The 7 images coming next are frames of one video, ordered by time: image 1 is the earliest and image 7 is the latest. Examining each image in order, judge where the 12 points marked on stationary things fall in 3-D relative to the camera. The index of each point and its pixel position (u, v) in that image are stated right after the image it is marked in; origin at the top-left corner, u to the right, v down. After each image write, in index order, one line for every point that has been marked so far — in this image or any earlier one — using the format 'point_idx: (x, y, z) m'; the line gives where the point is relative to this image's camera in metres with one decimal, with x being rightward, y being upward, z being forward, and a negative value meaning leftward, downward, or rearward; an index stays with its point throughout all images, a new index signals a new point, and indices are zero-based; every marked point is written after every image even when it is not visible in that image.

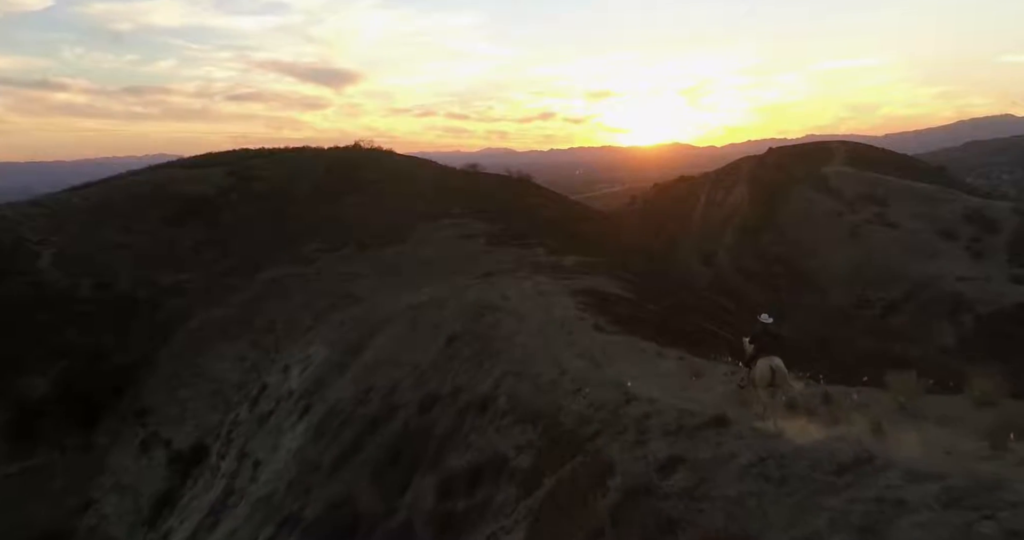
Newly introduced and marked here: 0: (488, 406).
0: (-0.4, -2.6, +12.5) m
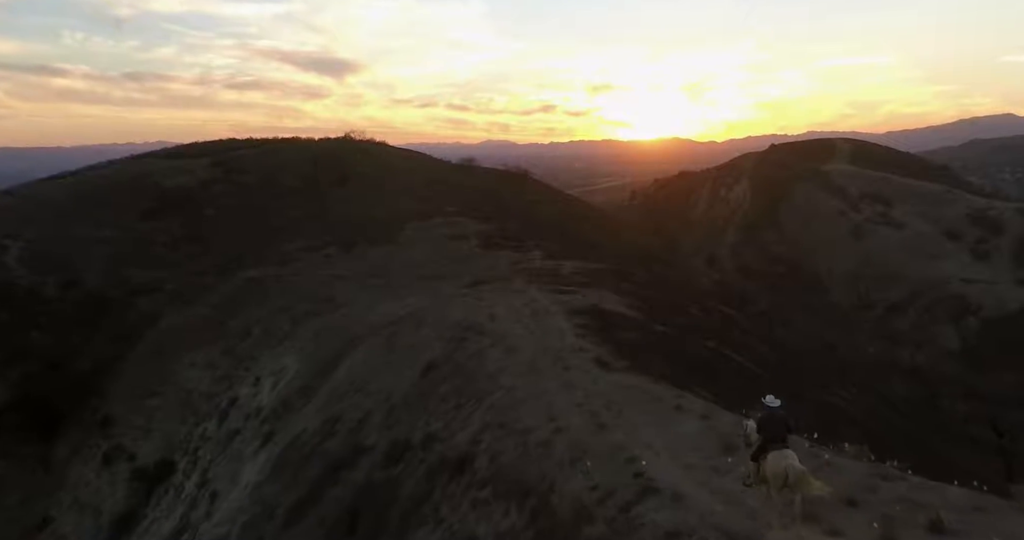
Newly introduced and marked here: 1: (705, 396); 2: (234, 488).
0: (-0.7, -3.0, +10.1) m
1: (+3.7, -2.4, +12.7) m
2: (-7.7, -6.0, +18.4) m
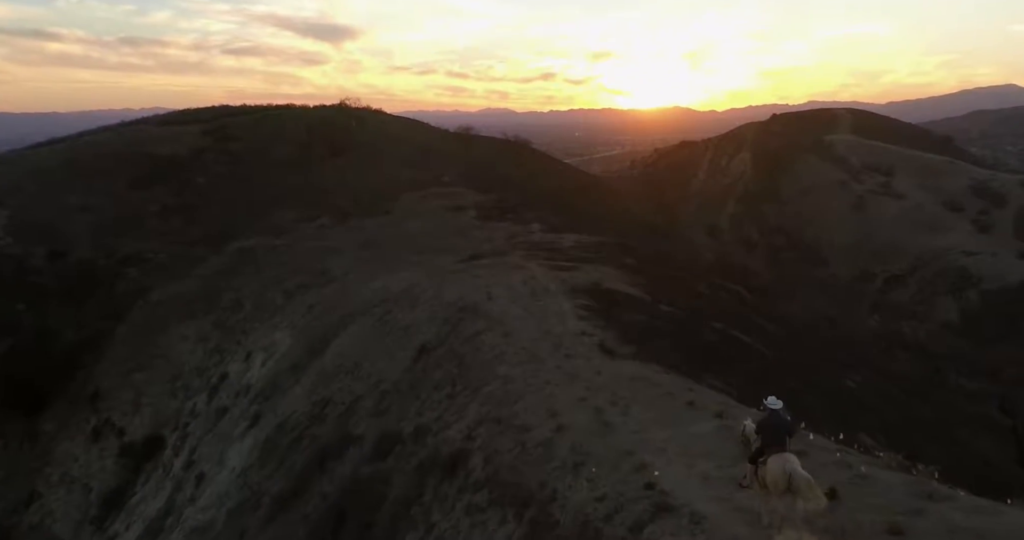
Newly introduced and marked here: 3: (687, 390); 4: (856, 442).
0: (-0.8, -2.8, +9.3) m
1: (+3.6, -2.1, +11.9) m
2: (-7.8, -5.3, +17.7) m
3: (+2.7, -1.9, +10.3) m
4: (+6.7, -3.3, +13.0) m
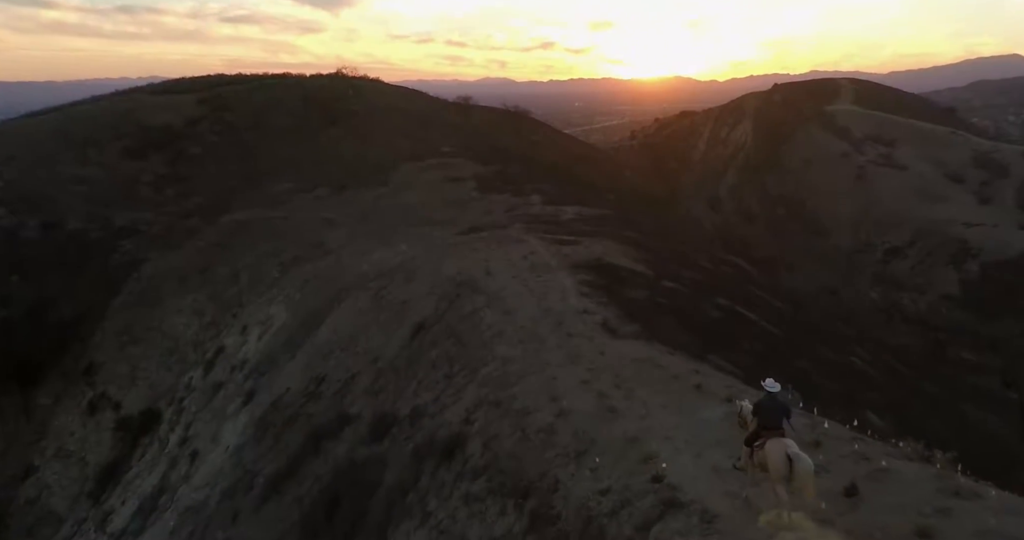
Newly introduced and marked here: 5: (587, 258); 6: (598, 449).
0: (-0.8, -2.5, +9.0) m
1: (+3.6, -1.7, +11.5) m
2: (-7.8, -4.6, +17.4) m
3: (+2.7, -1.5, +9.9) m
4: (+6.7, -2.9, +12.7) m
5: (+1.9, +0.3, +17.0) m
6: (+1.0, -2.0, +7.6) m
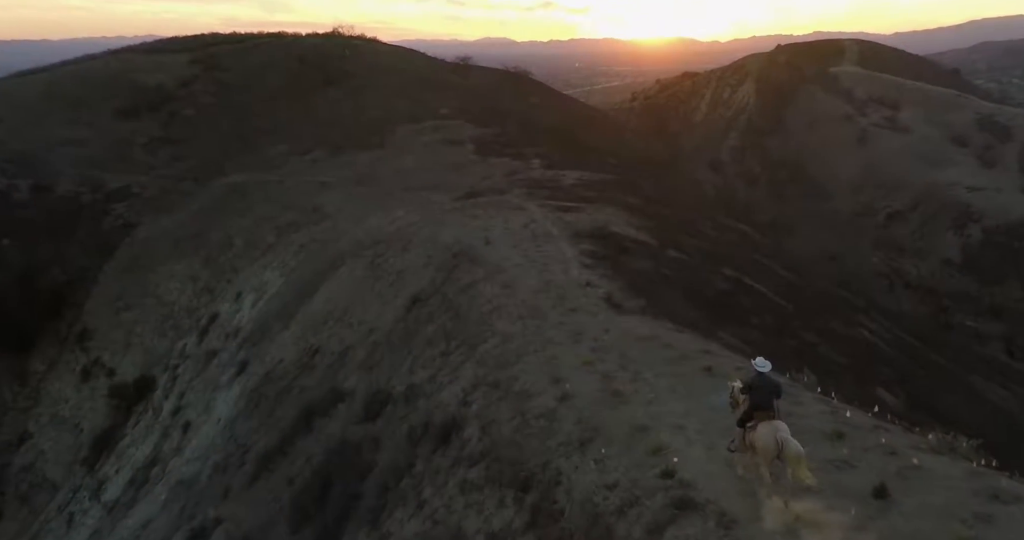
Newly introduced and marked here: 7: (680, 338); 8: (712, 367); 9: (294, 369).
0: (-0.8, -2.1, +8.5) m
1: (+3.6, -1.2, +11.0) m
2: (-7.8, -3.8, +17.1) m
3: (+2.7, -1.2, +9.4) m
4: (+6.7, -2.4, +12.3) m
5: (+1.9, +1.1, +16.4) m
6: (+1.0, -1.8, +7.1) m
7: (+2.5, -1.0, +9.9) m
8: (+2.6, -1.3, +8.8) m
9: (-5.0, -2.3, +15.2) m
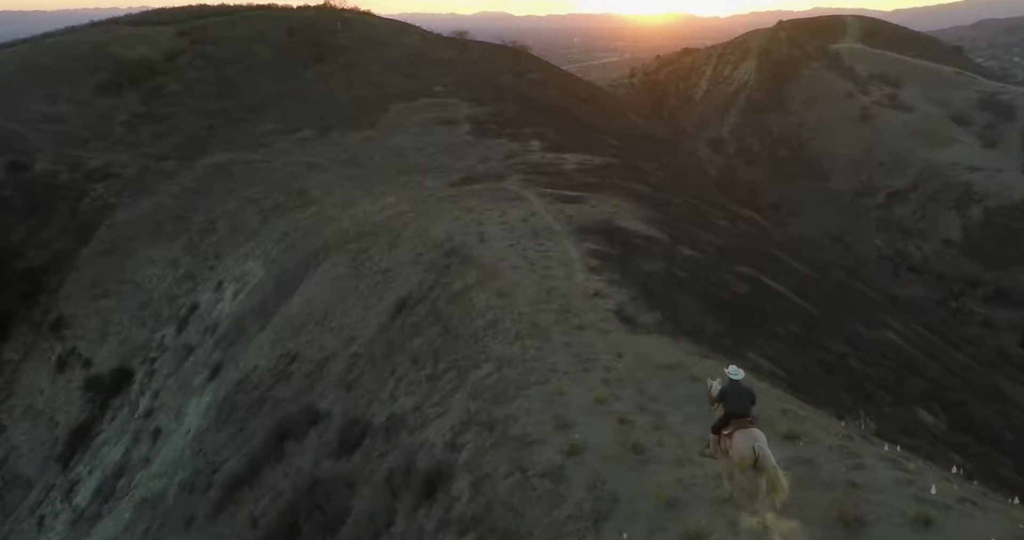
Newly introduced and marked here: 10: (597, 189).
0: (-0.8, -2.4, +7.1) m
1: (+3.6, -1.4, +9.6) m
2: (-7.9, -3.7, +15.7) m
3: (+2.7, -1.4, +8.0) m
4: (+6.7, -2.5, +10.9) m
5: (+1.8, +1.1, +14.9) m
6: (+1.0, -2.1, +5.7) m
7: (+2.5, -1.2, +8.5) m
8: (+2.6, -1.5, +7.4) m
9: (-5.1, -2.2, +13.8) m
10: (+2.4, +2.3, +19.1) m
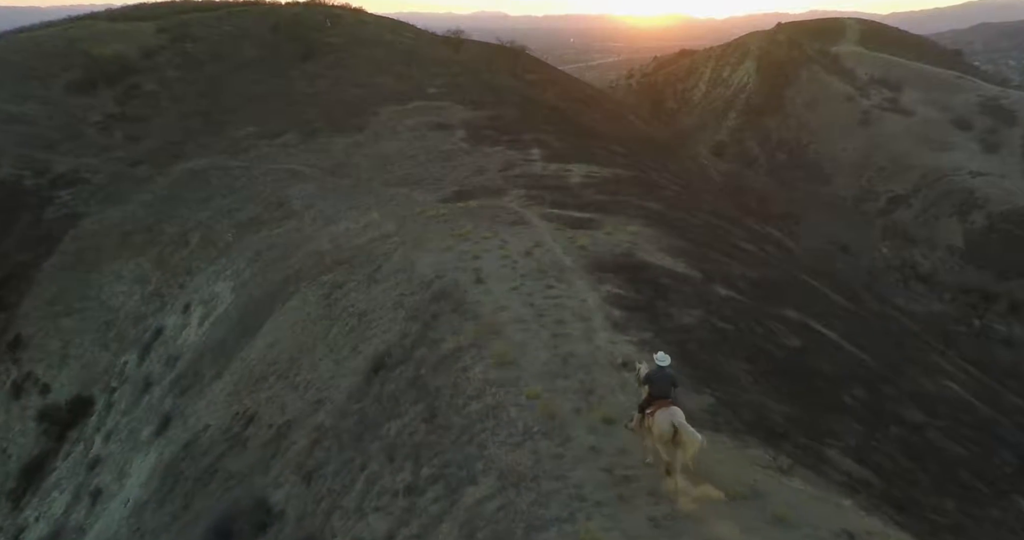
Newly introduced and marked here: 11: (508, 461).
0: (-0.7, -3.1, +4.8) m
1: (+3.6, -2.2, +7.3) m
2: (-7.9, -4.4, +13.3) m
3: (+2.8, -2.1, +5.7) m
4: (+6.7, -3.3, +8.6) m
5: (+1.9, +0.3, +12.6) m
6: (+1.0, -2.8, +3.4) m
7: (+2.6, -2.0, +6.2) m
8: (+2.7, -2.3, +5.0) m
9: (-5.0, -3.0, +11.4) m
10: (+2.5, +1.6, +16.8) m
11: (0.0, -1.8, +6.6) m
